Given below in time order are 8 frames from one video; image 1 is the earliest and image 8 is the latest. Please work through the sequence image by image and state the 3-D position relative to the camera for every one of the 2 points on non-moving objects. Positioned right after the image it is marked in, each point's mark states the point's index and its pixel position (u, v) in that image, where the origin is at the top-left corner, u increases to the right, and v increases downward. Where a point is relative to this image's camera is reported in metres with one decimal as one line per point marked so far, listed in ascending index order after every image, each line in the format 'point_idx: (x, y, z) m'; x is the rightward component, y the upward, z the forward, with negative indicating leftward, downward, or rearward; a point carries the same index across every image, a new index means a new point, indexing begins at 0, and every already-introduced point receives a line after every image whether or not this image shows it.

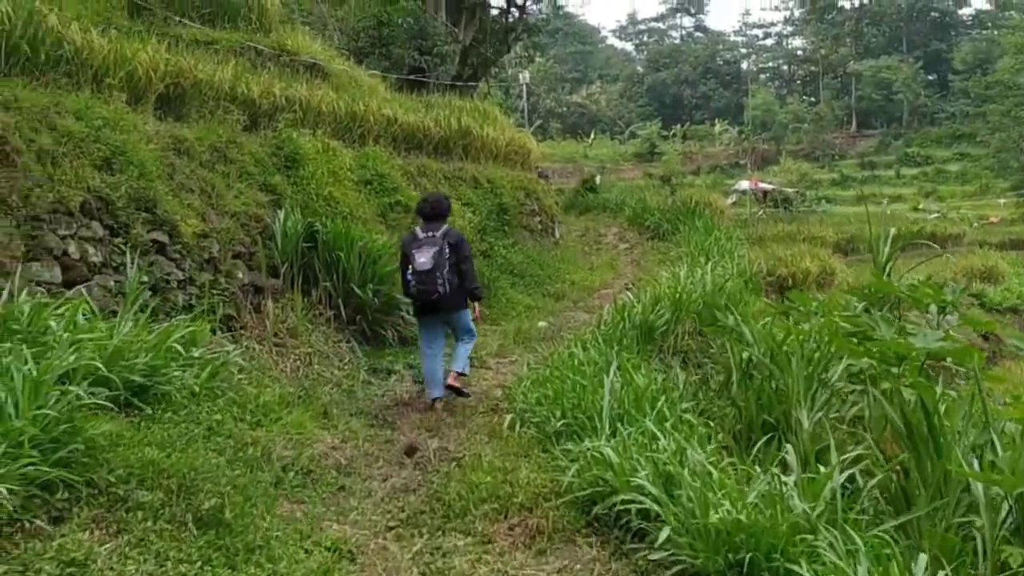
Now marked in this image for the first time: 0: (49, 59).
0: (-2.7, +1.3, +5.9) m
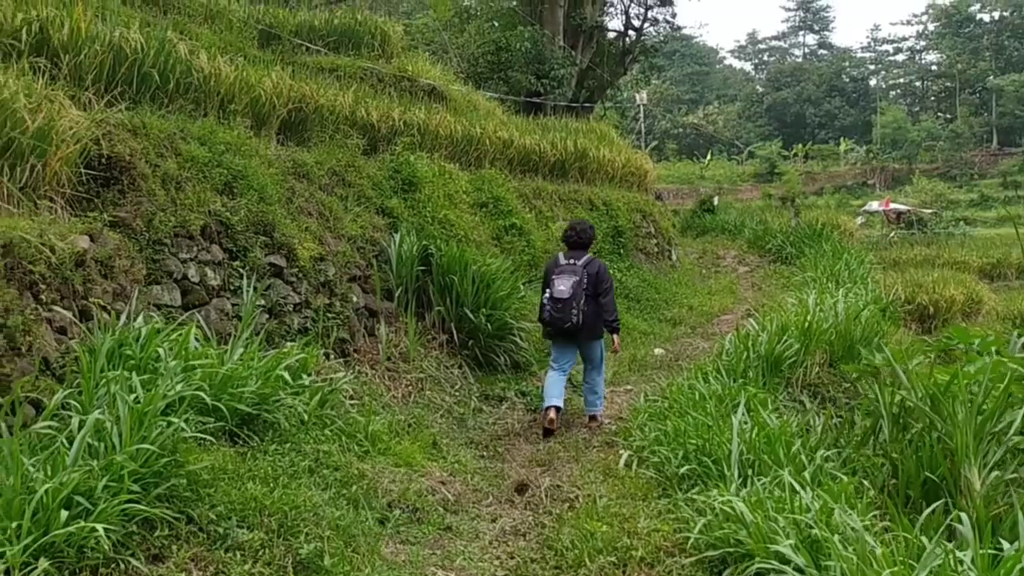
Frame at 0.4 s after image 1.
0: (-2.0, +1.2, +6.1) m
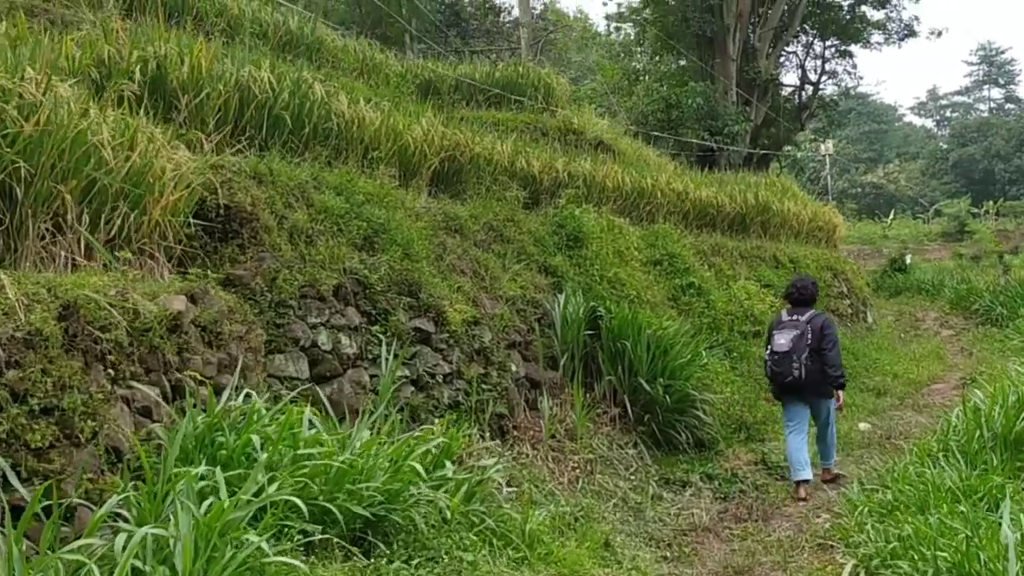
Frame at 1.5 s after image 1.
0: (-1.0, +0.8, +5.5) m
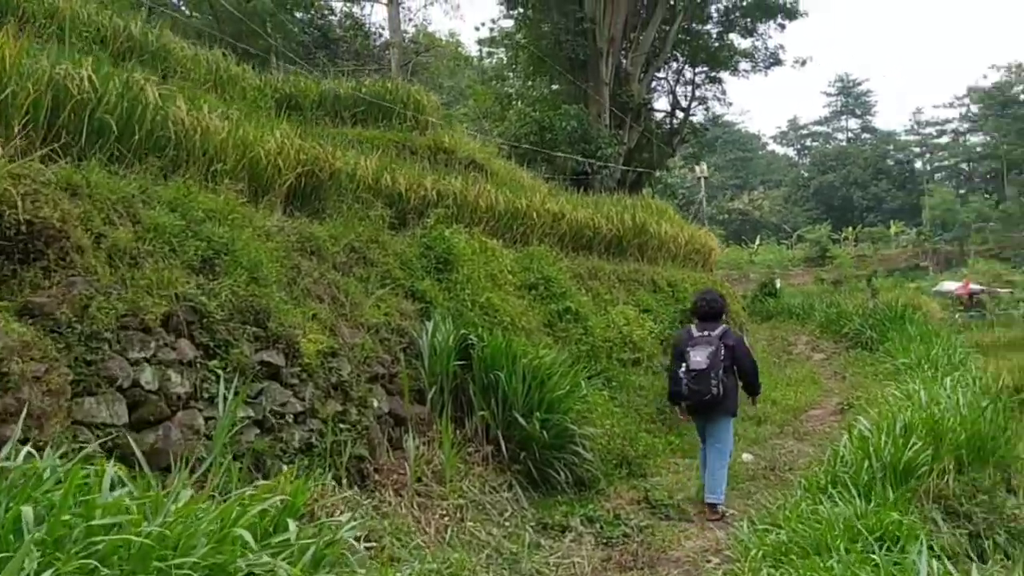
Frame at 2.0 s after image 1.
0: (-1.7, +0.7, +4.9) m
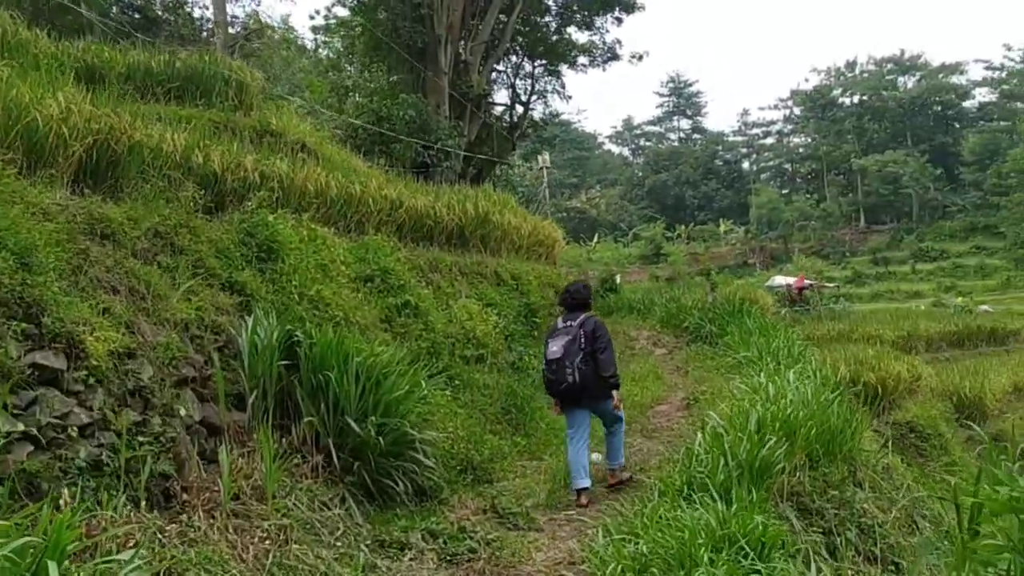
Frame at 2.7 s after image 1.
0: (-2.4, +0.7, +4.1) m
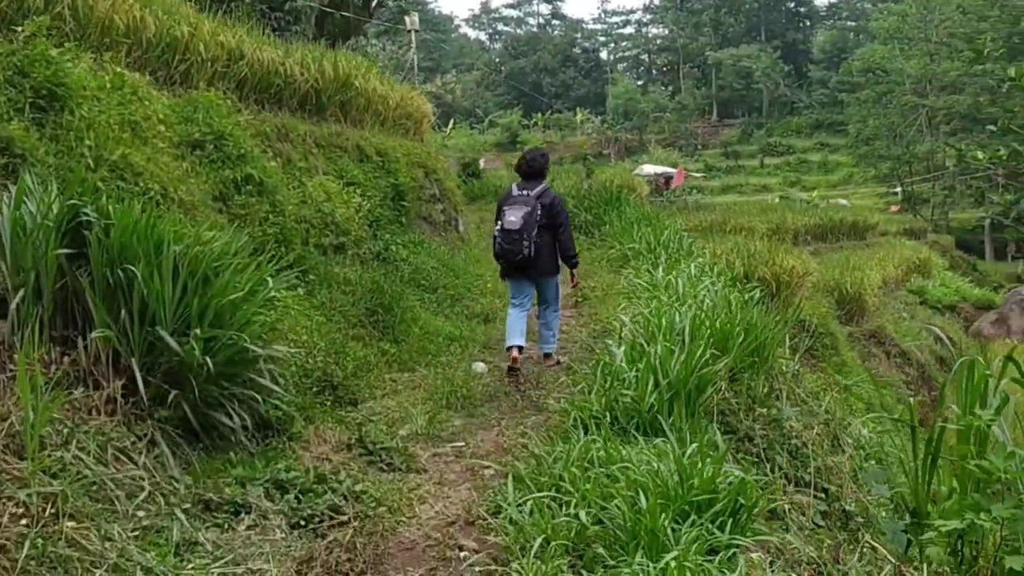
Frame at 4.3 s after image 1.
0: (-2.7, +1.1, +2.3) m
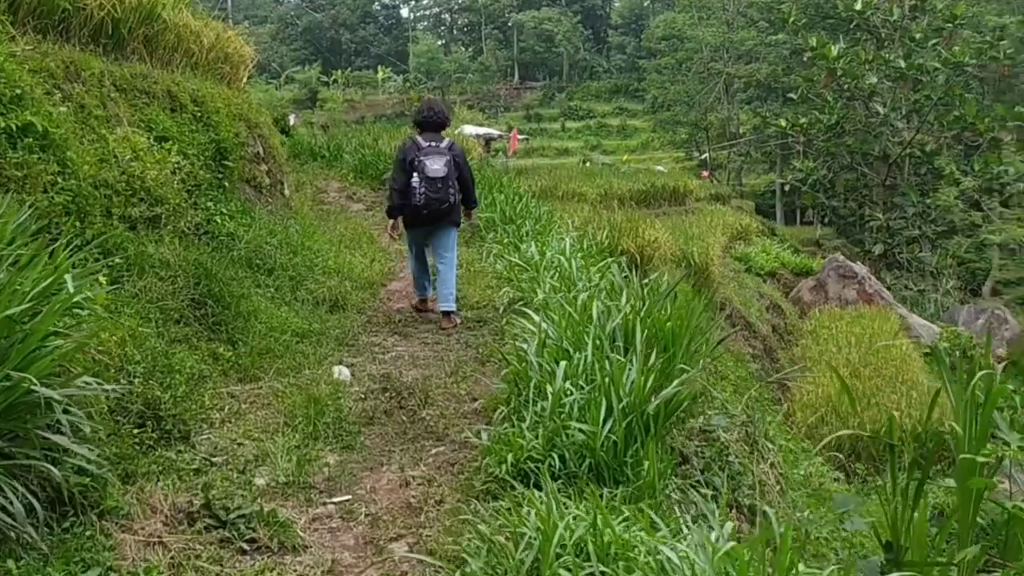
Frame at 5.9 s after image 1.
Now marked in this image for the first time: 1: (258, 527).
0: (-2.5, +1.0, +0.7) m
1: (-0.7, -0.7, +2.9) m
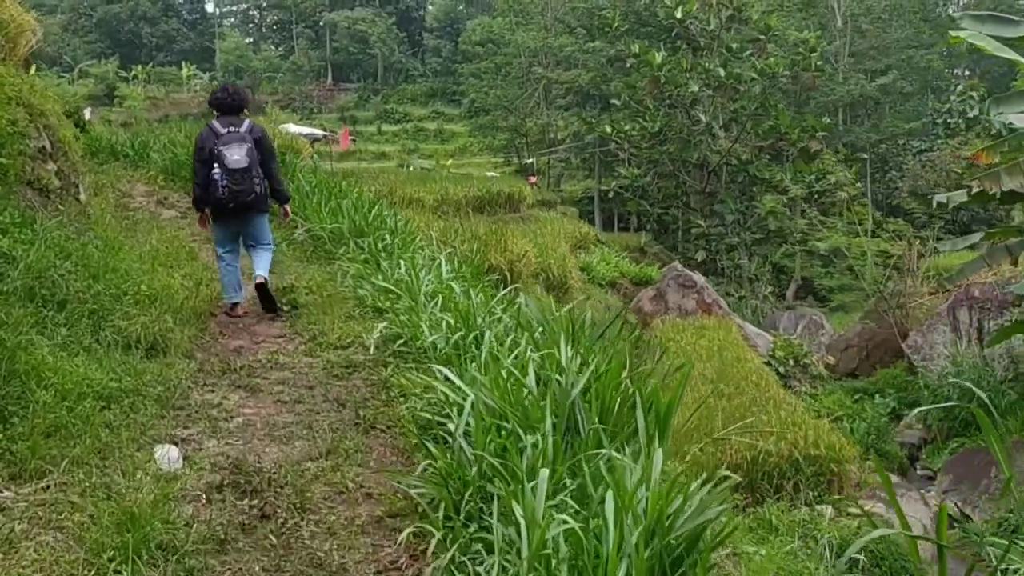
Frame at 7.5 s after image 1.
0: (-2.1, +0.9, -1.0) m
1: (-0.7, -0.8, +1.6) m
